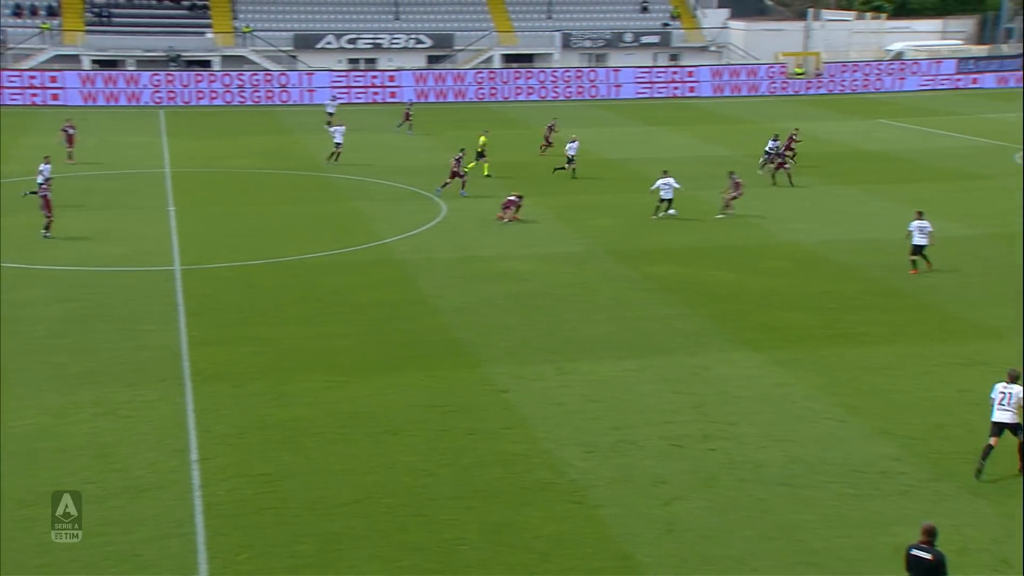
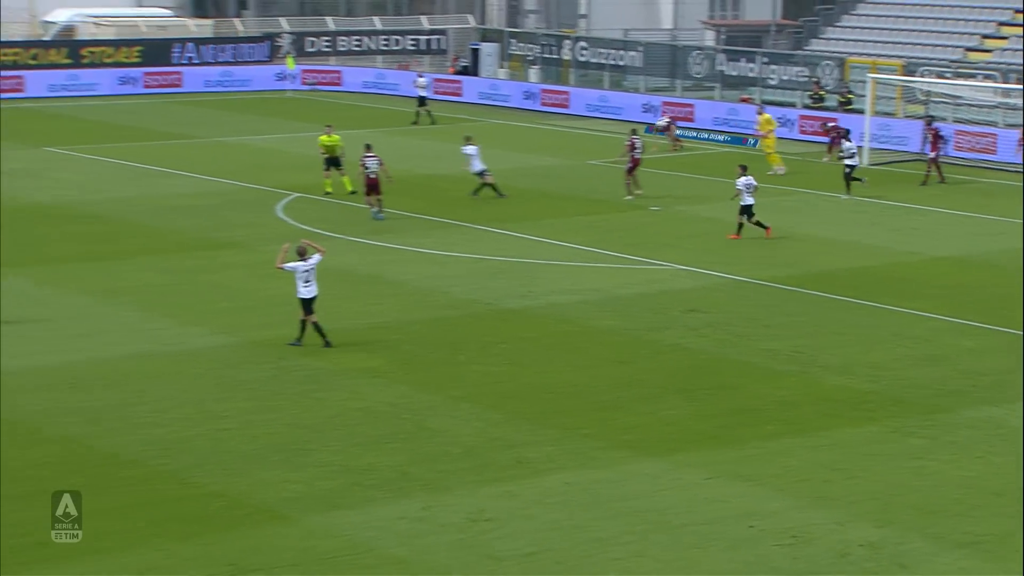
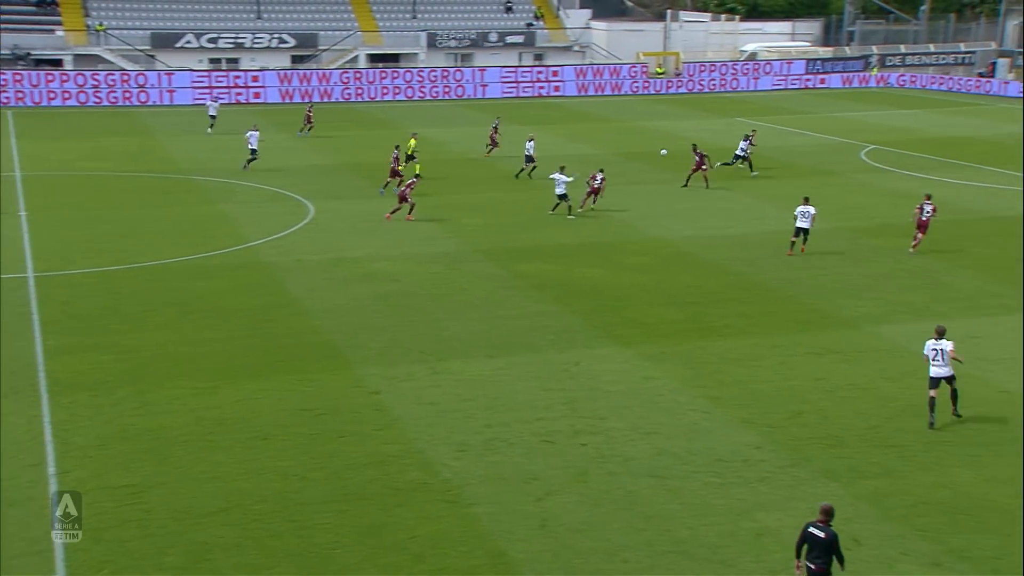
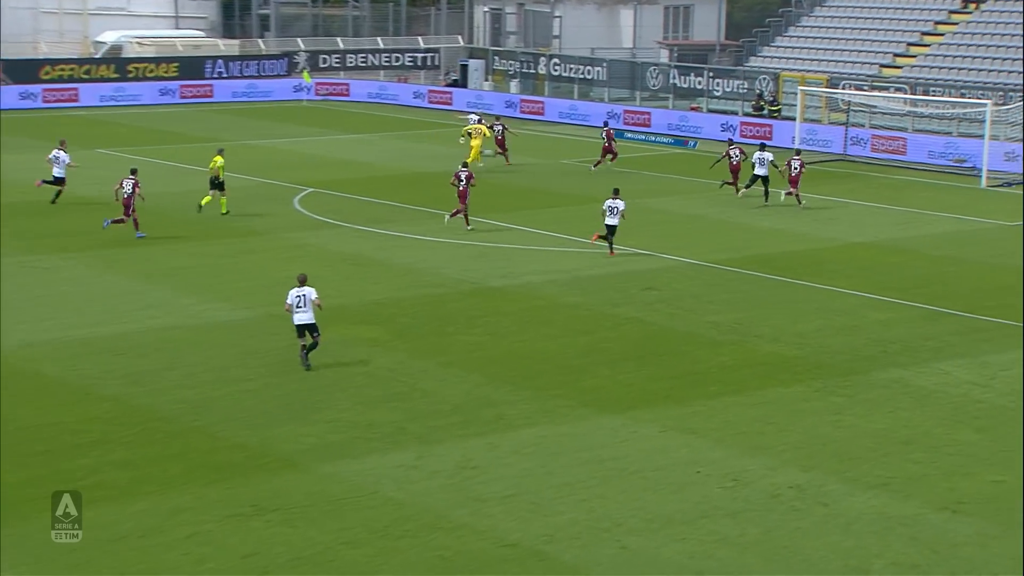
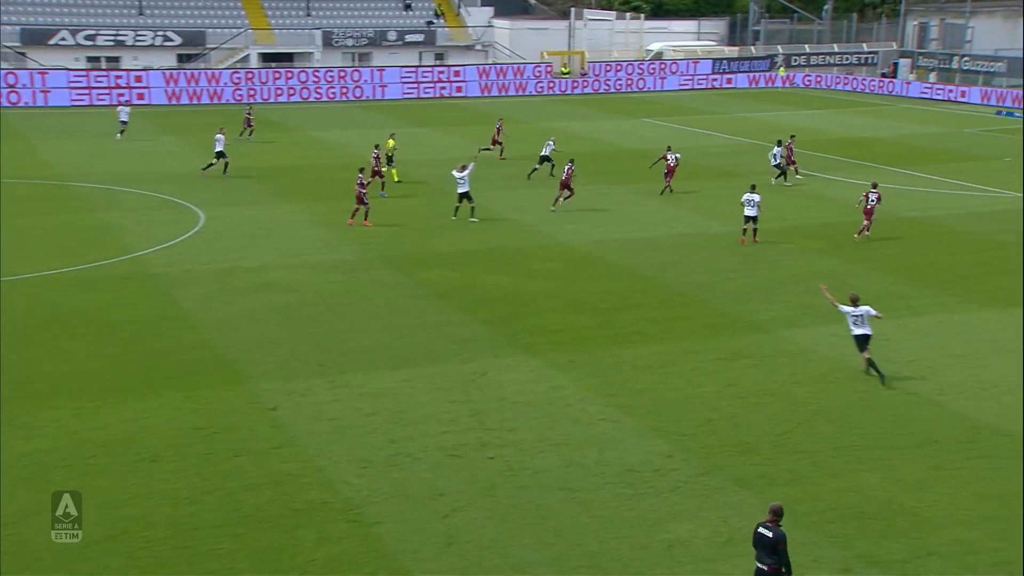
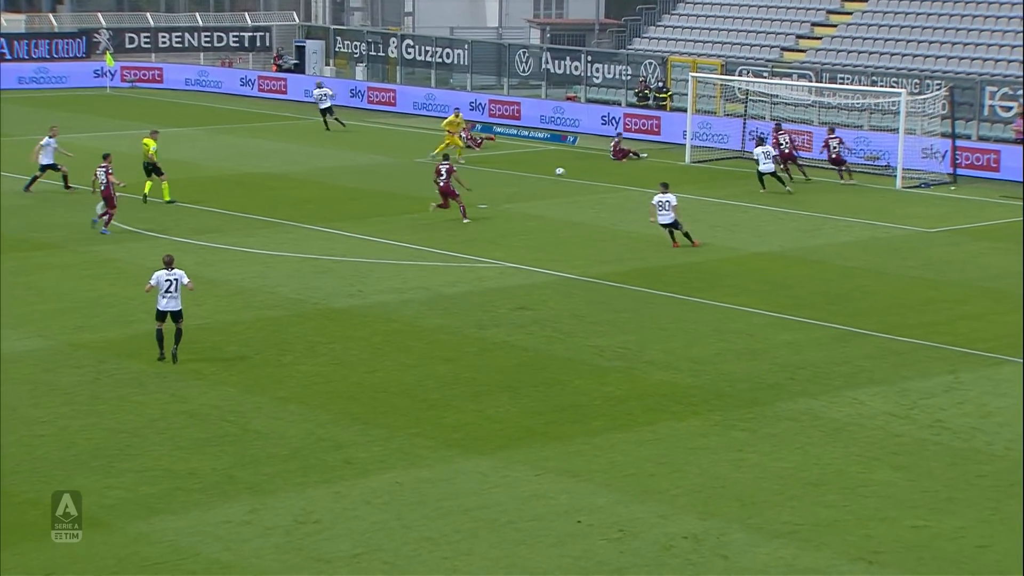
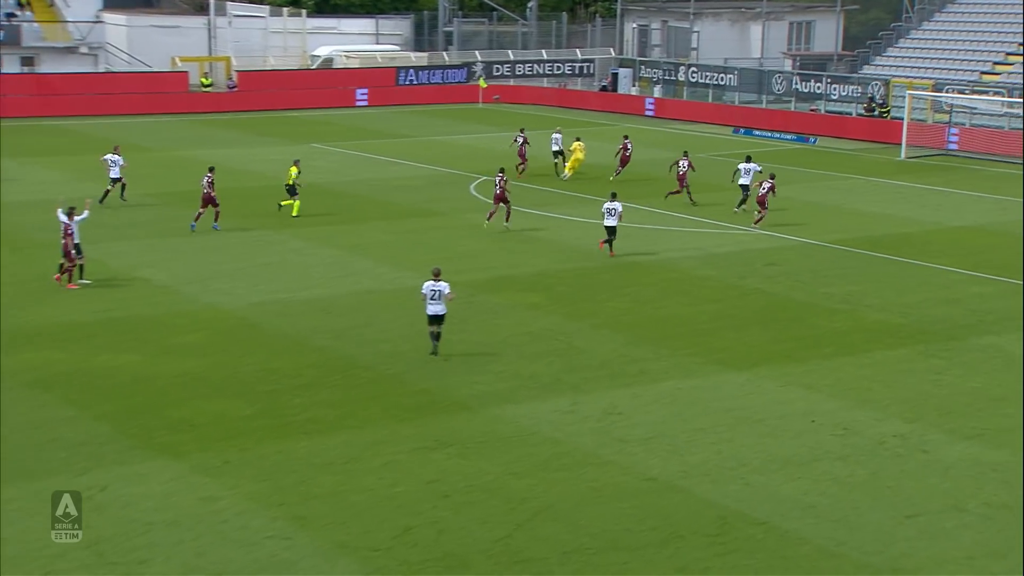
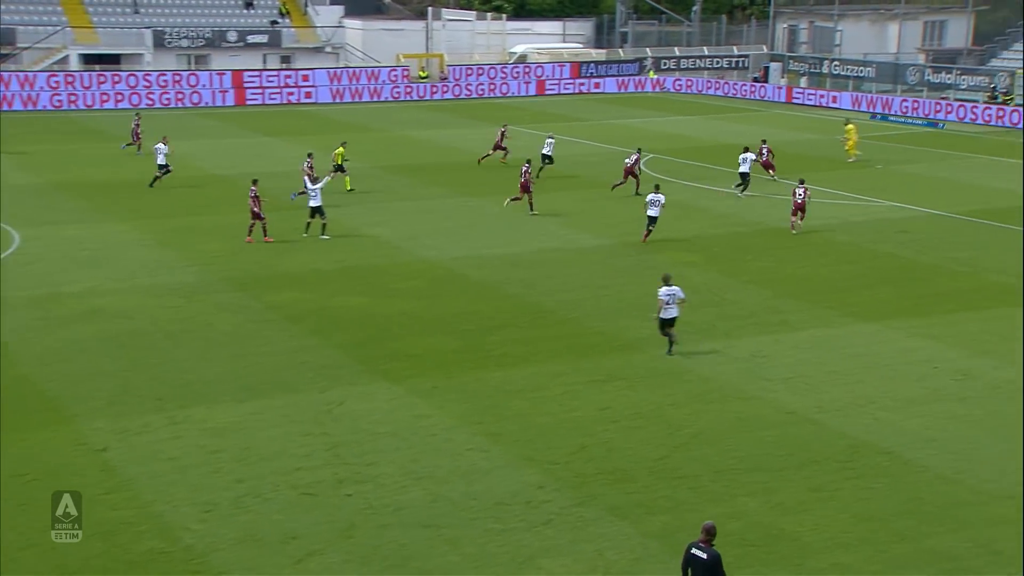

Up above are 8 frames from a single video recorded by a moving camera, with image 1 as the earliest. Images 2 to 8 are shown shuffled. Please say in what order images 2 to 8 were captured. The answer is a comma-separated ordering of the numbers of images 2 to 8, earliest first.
3, 5, 8, 7, 4, 6, 2
